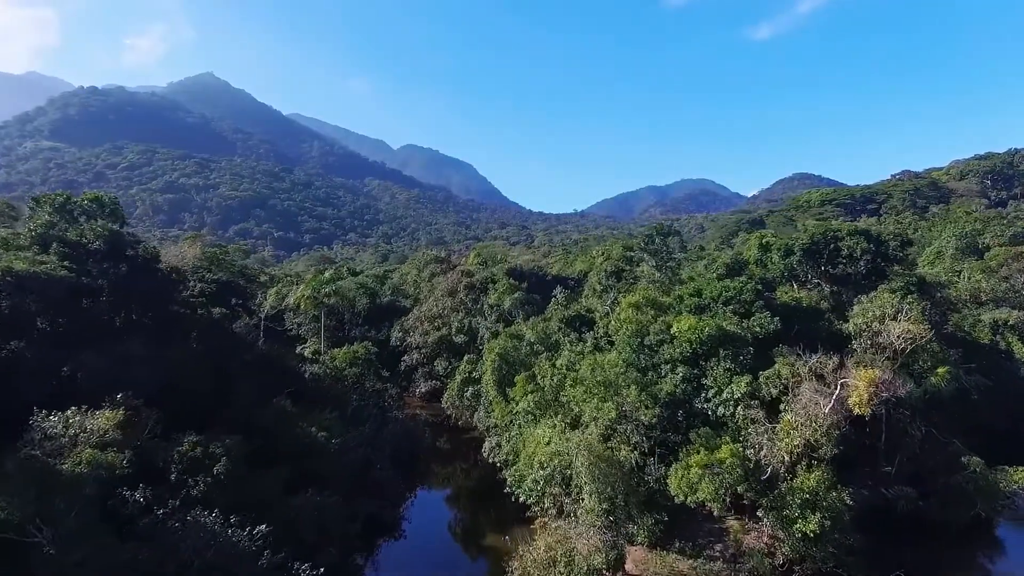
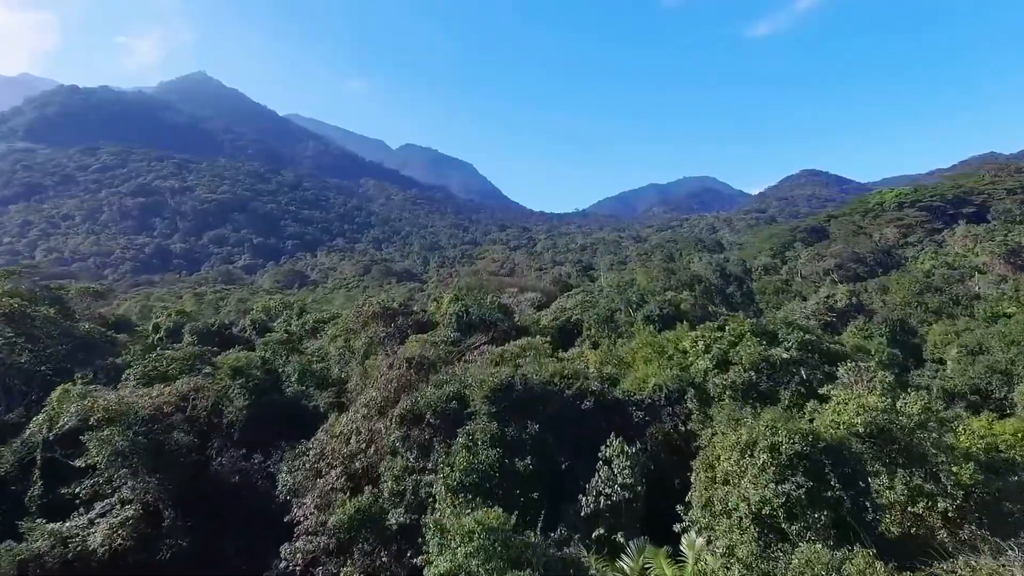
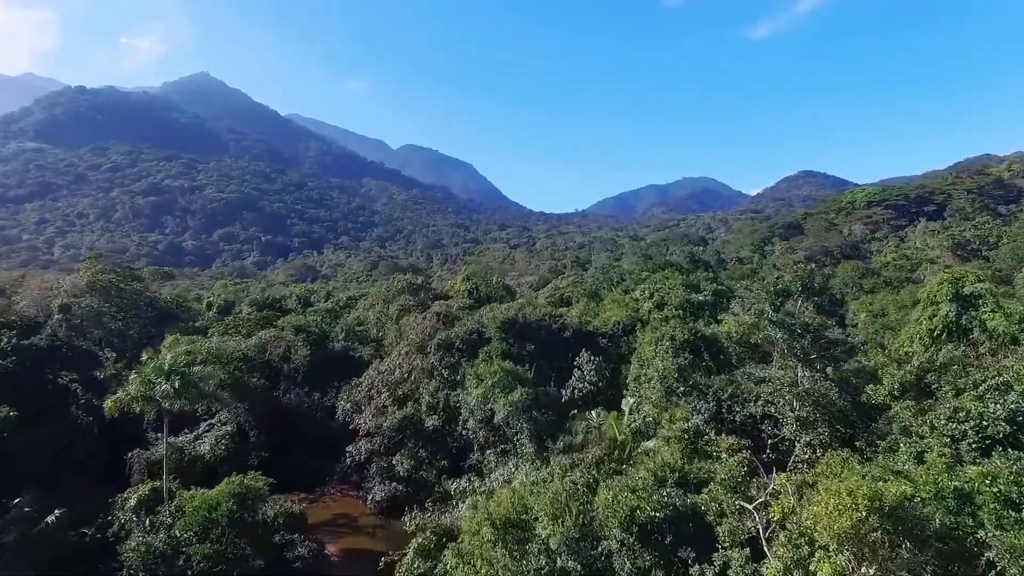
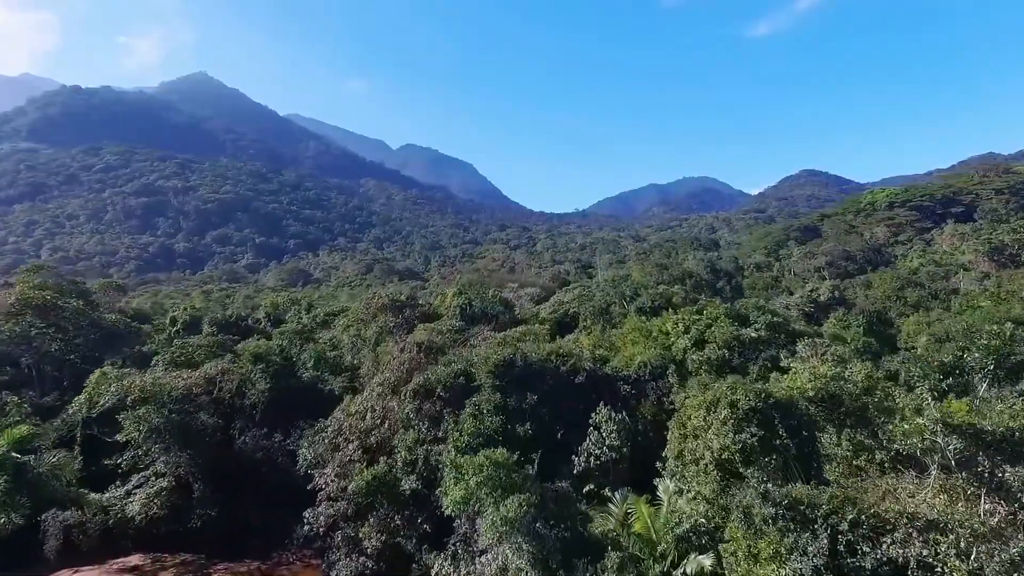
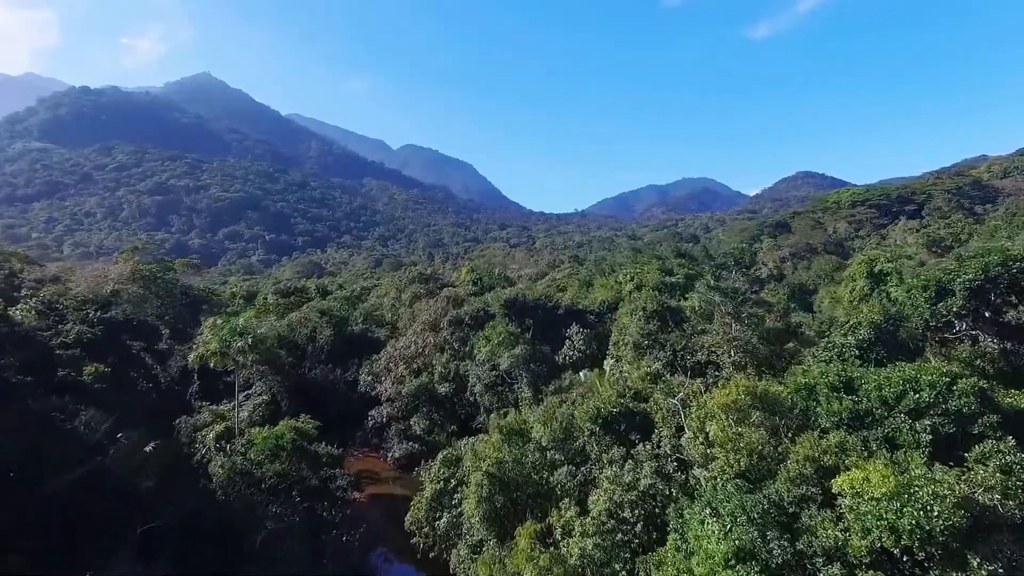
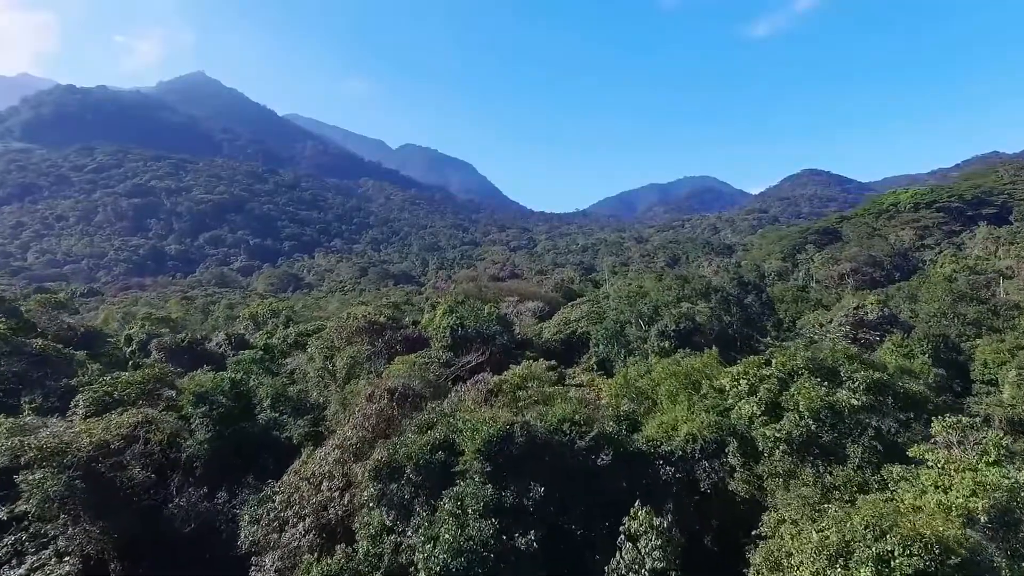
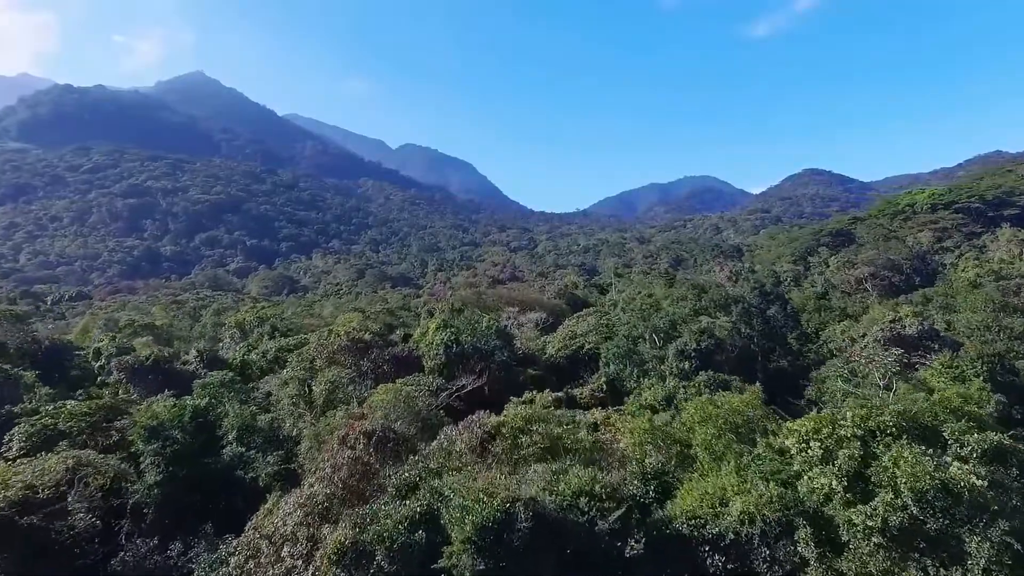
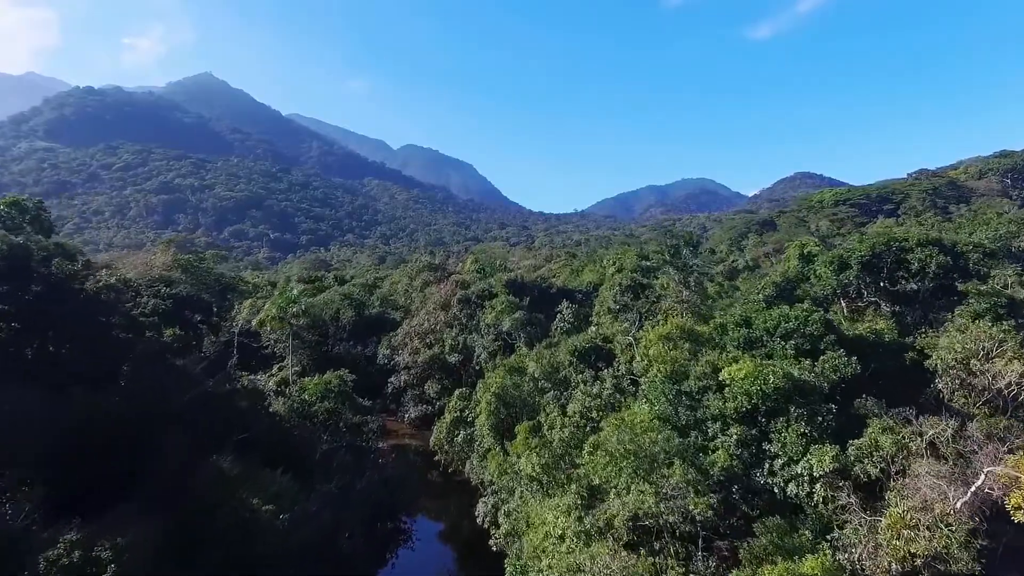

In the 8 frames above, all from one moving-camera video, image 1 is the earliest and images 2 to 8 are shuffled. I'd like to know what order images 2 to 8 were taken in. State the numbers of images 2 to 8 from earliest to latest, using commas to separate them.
8, 5, 3, 4, 2, 6, 7
